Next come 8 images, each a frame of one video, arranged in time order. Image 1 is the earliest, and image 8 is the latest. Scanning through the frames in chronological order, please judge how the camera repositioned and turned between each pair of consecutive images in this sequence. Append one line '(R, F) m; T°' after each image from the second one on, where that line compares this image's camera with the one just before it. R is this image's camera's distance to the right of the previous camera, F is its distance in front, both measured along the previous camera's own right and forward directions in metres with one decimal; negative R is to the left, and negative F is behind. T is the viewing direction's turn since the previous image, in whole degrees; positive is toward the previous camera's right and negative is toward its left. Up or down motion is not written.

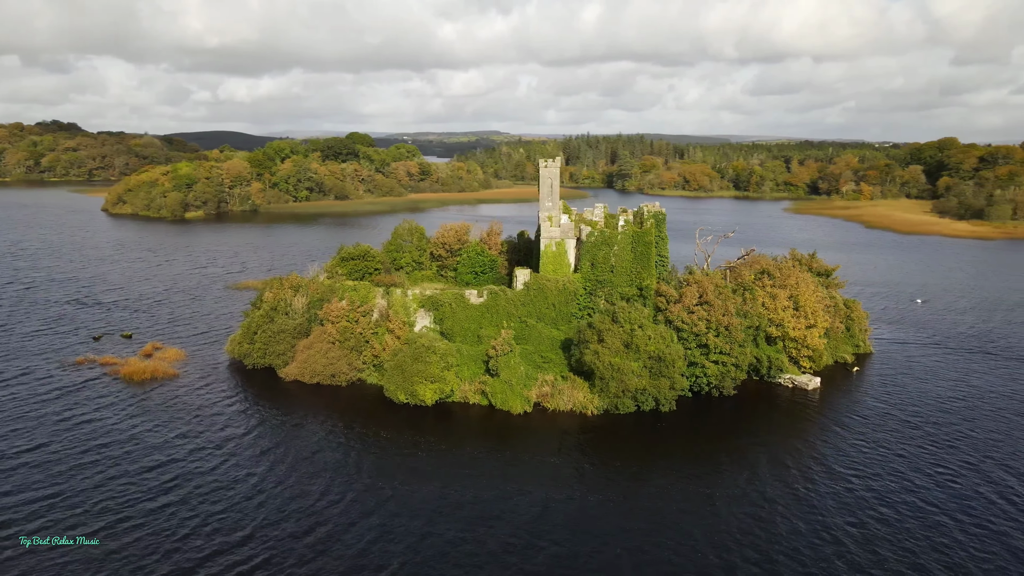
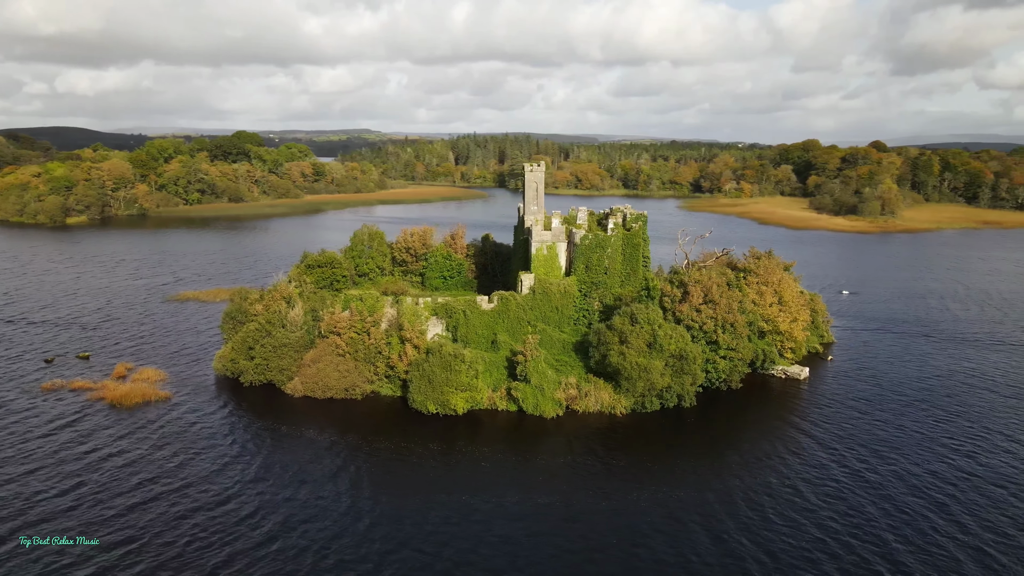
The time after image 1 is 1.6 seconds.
(-7.9, +0.4) m; +10°
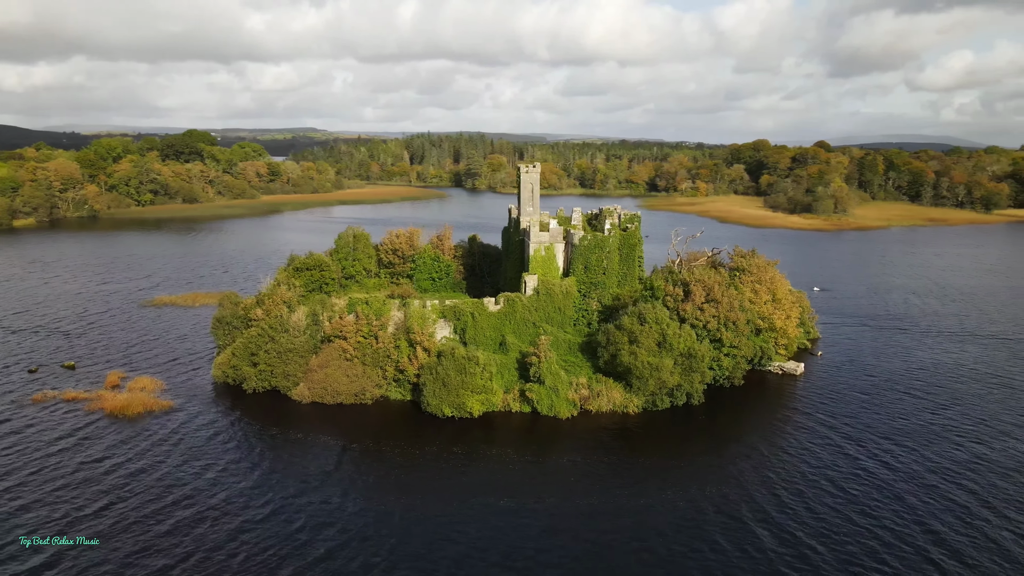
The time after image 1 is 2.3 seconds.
(-3.3, 0.0) m; +4°
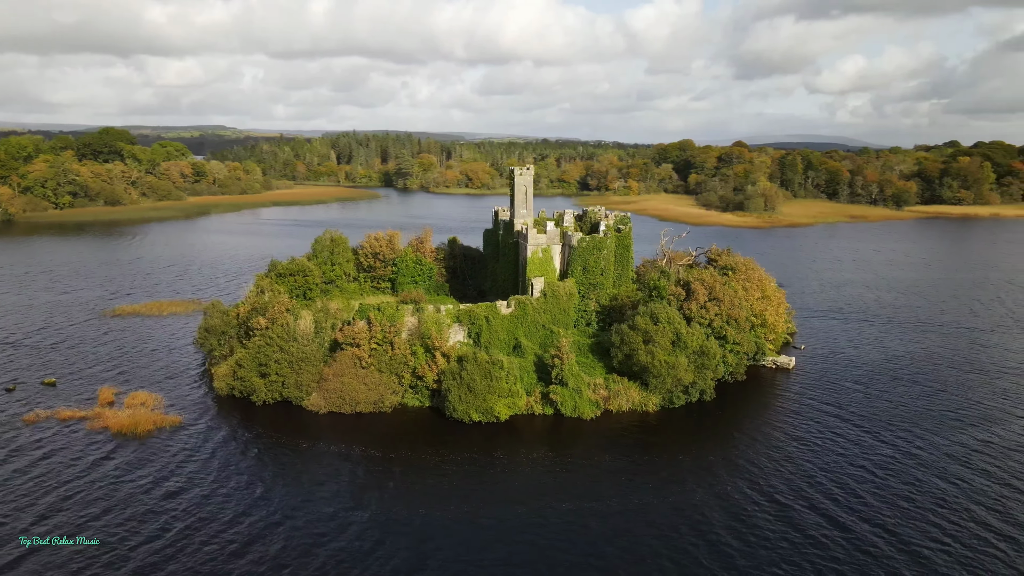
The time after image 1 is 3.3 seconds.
(-5.4, +0.2) m; +6°
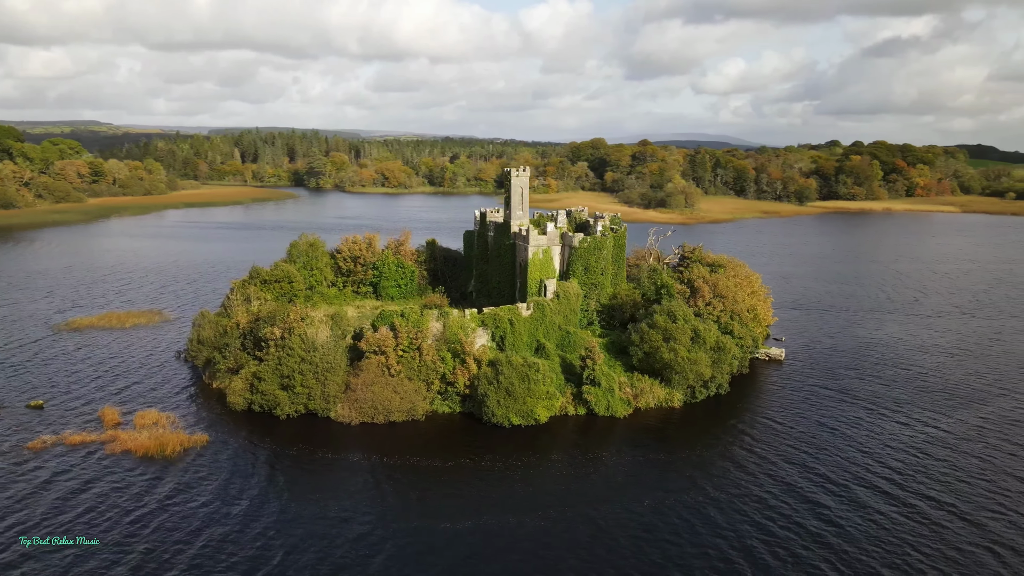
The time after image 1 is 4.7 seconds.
(-7.0, +0.4) m; +8°
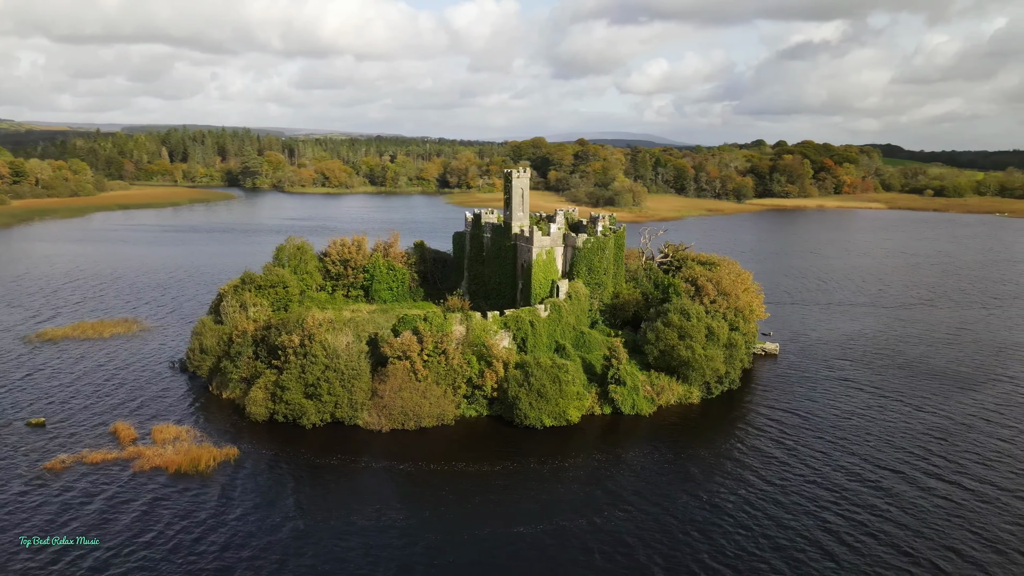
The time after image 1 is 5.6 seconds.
(-5.1, +0.2) m; +5°
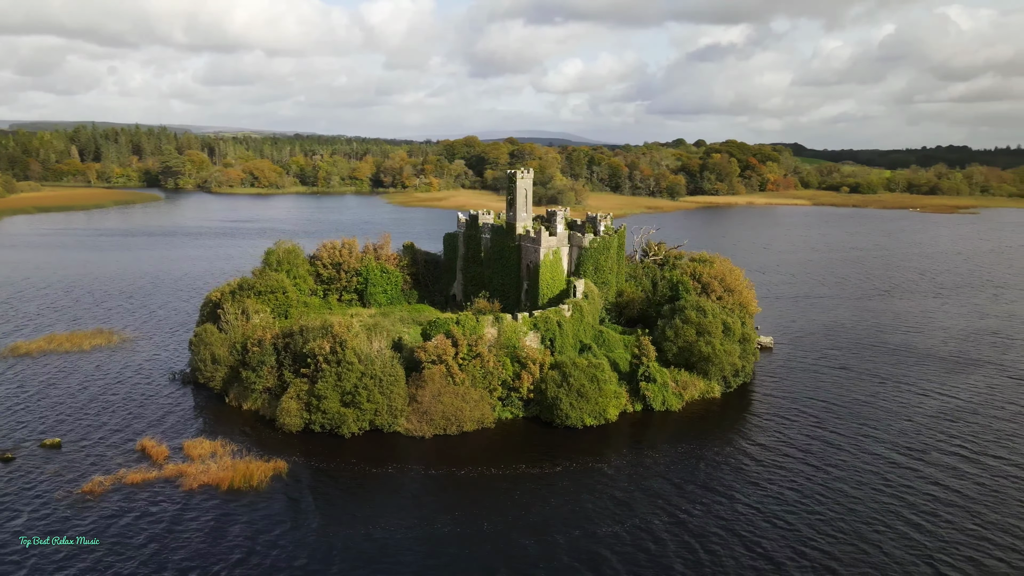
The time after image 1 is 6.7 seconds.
(-6.1, +0.3) m; +6°
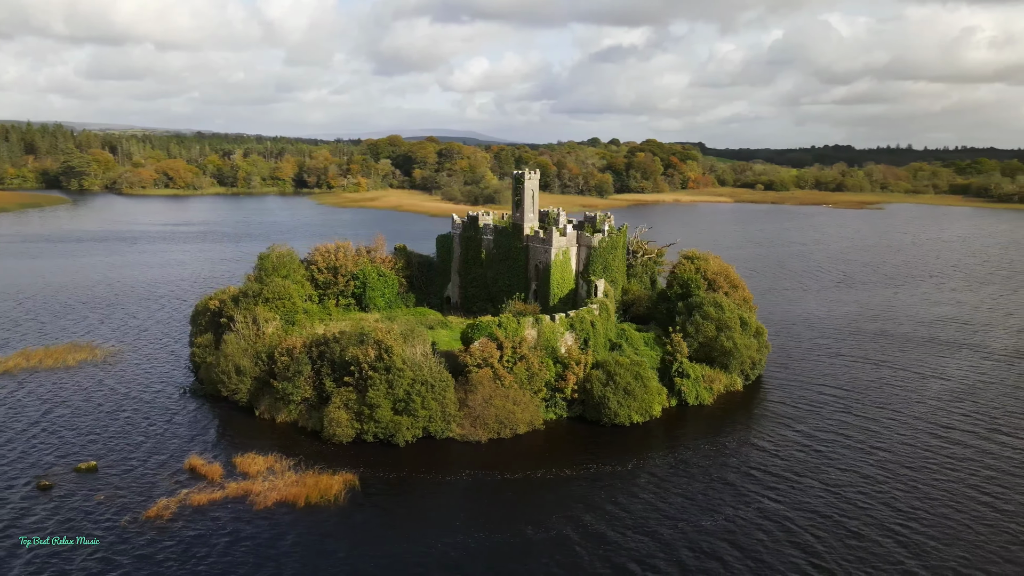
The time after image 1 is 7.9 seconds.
(-7.1, +0.5) m; +7°
